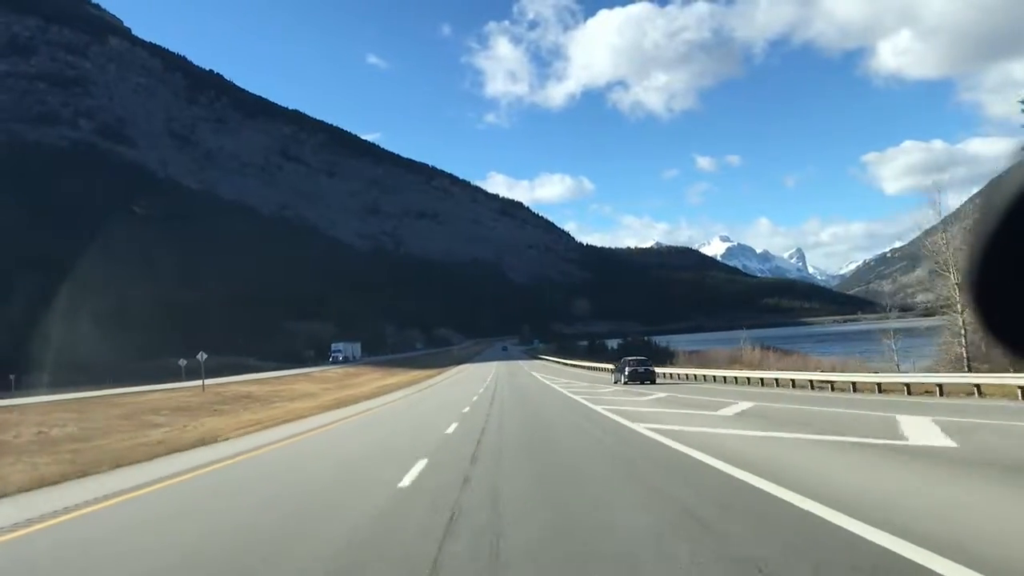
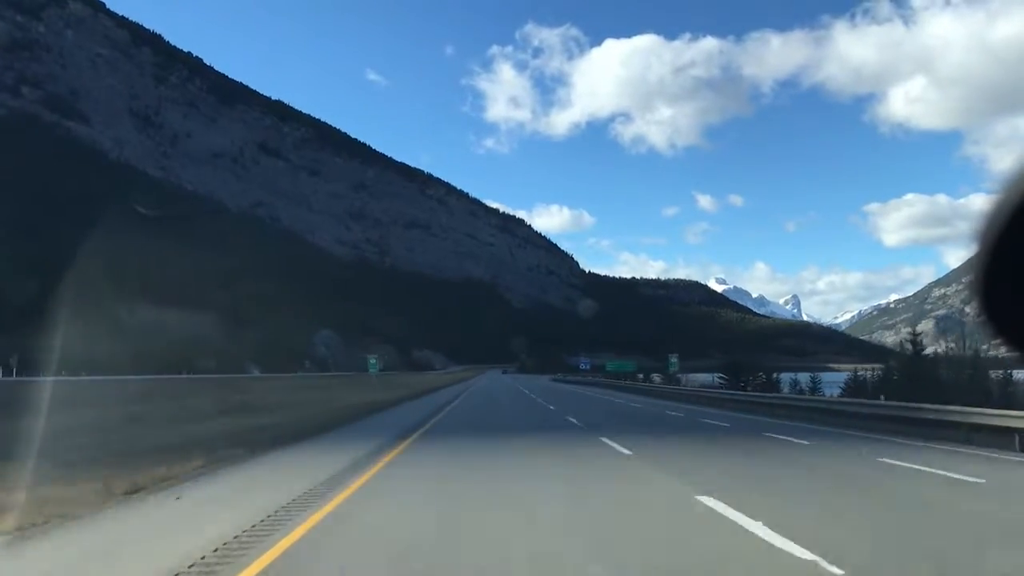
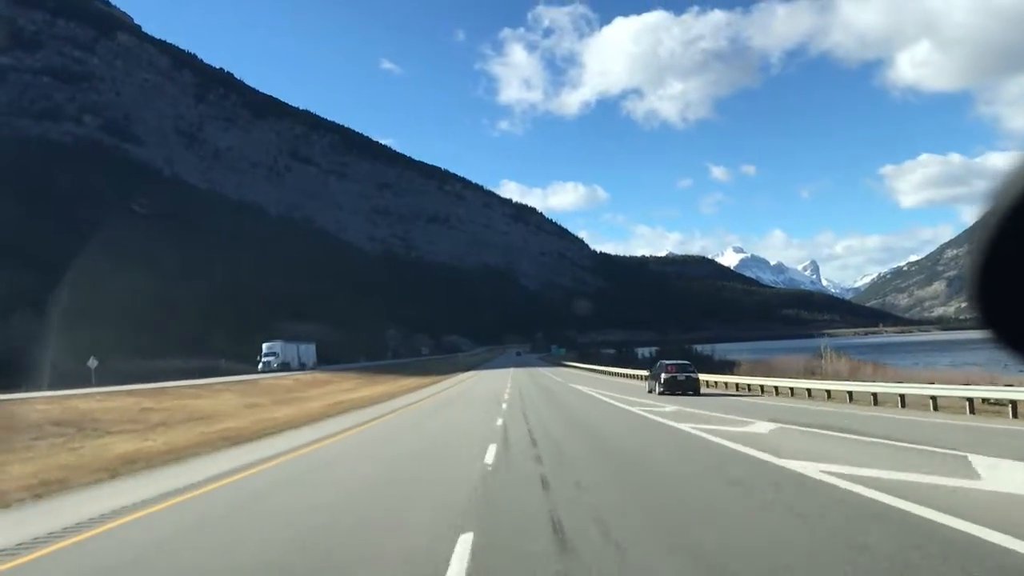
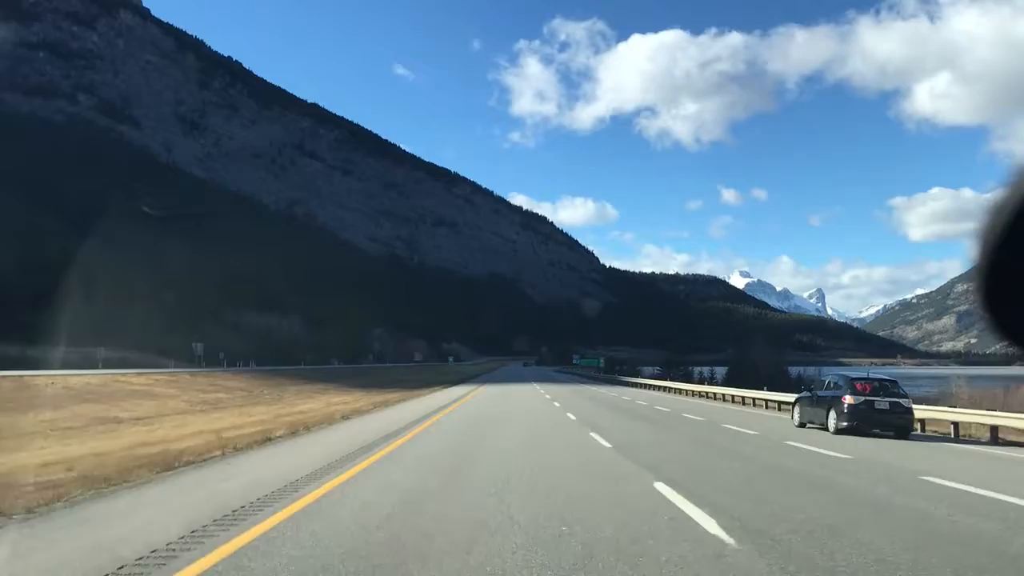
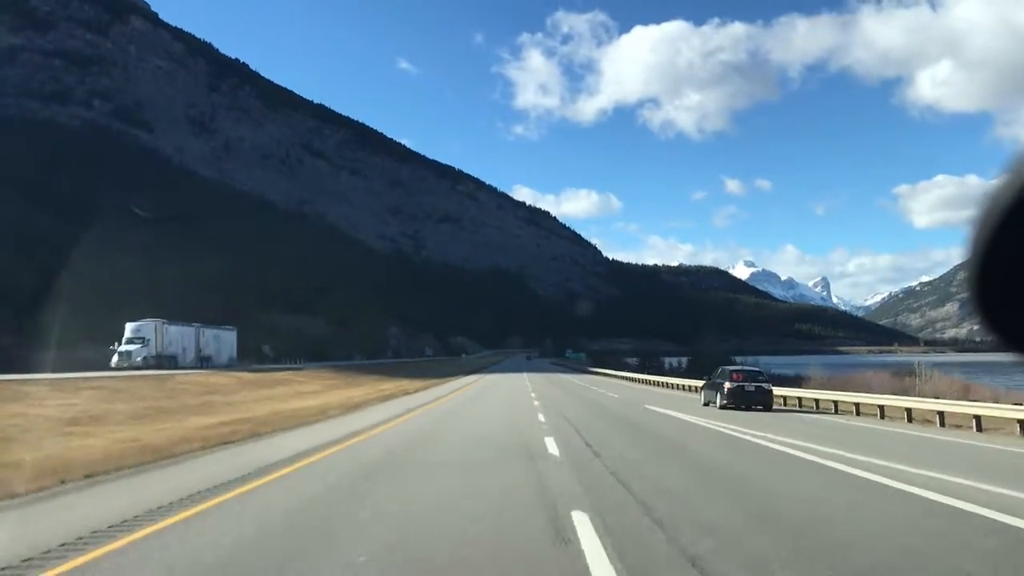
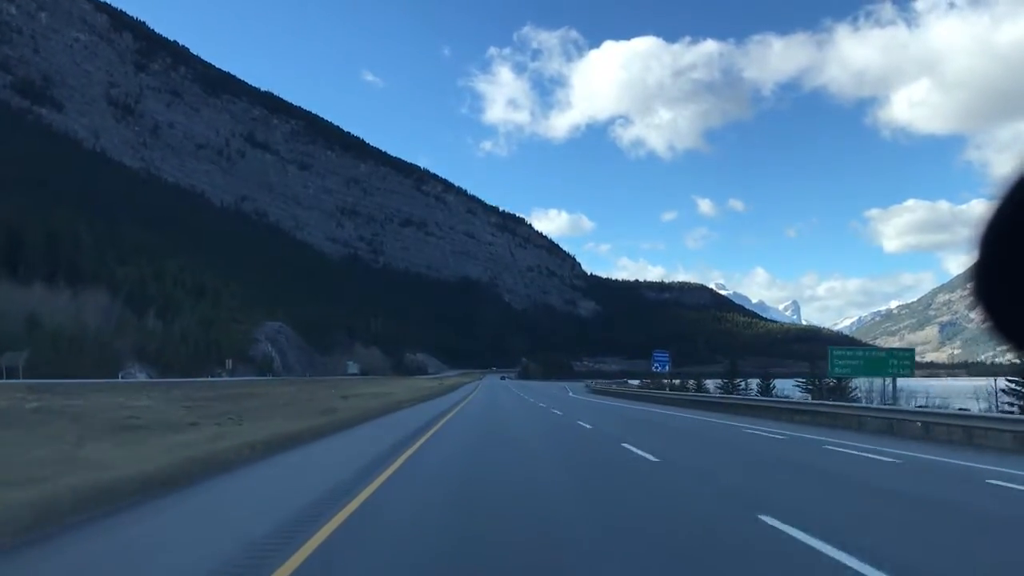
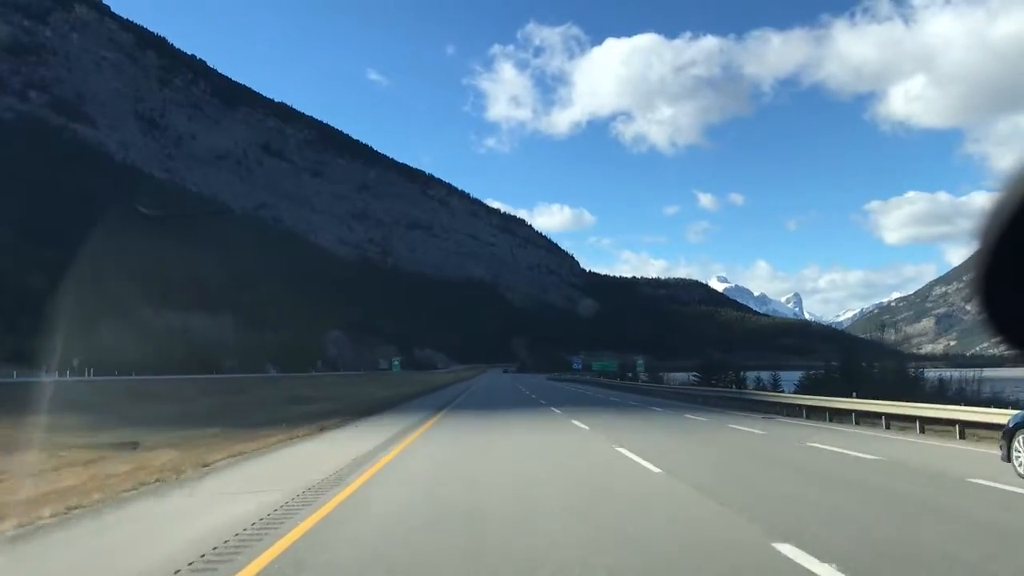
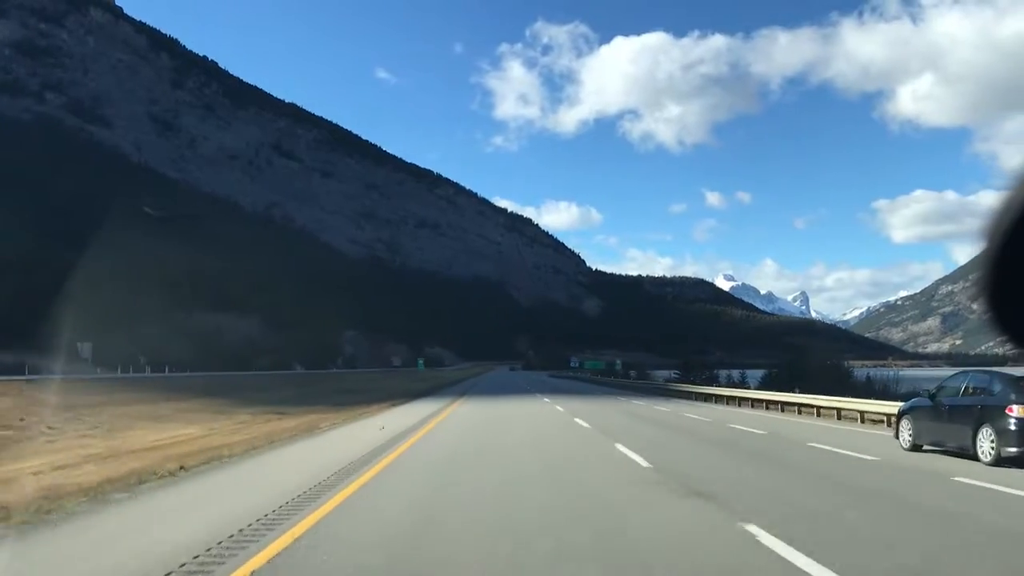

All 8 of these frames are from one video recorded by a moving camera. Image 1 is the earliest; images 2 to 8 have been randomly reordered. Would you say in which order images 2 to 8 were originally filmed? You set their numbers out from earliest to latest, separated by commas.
3, 5, 4, 8, 7, 2, 6
